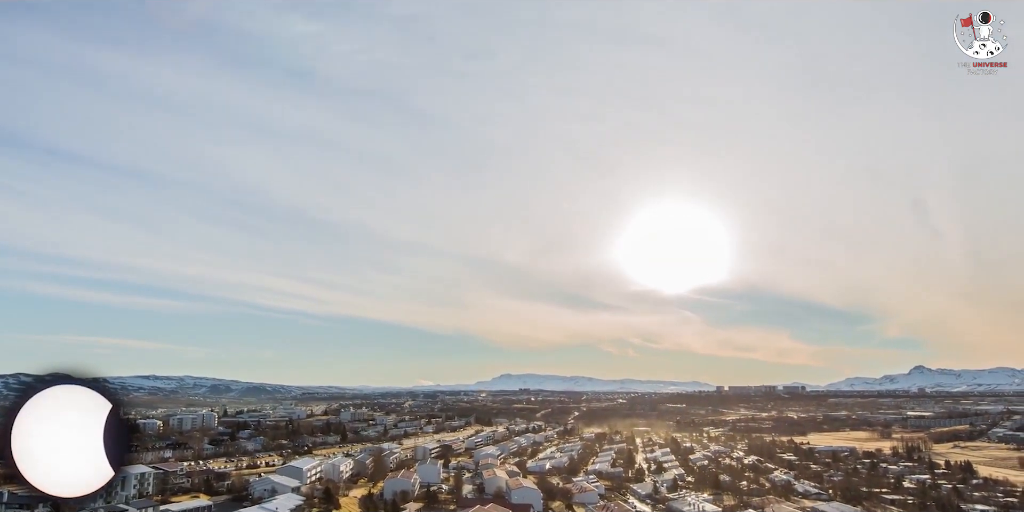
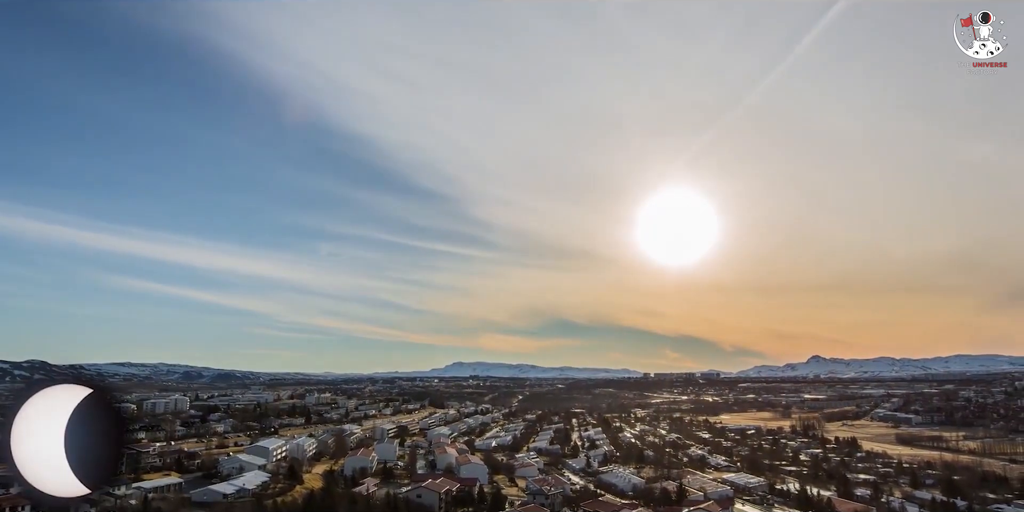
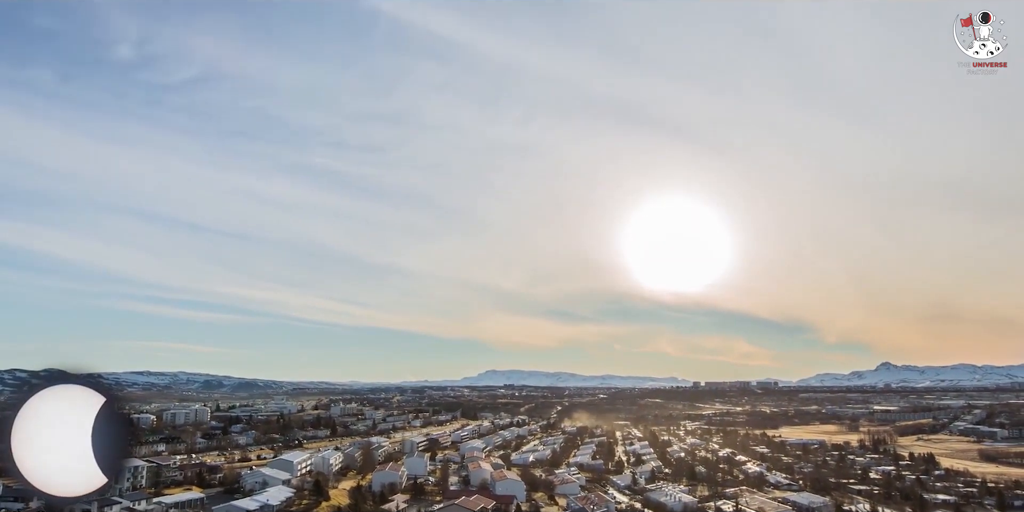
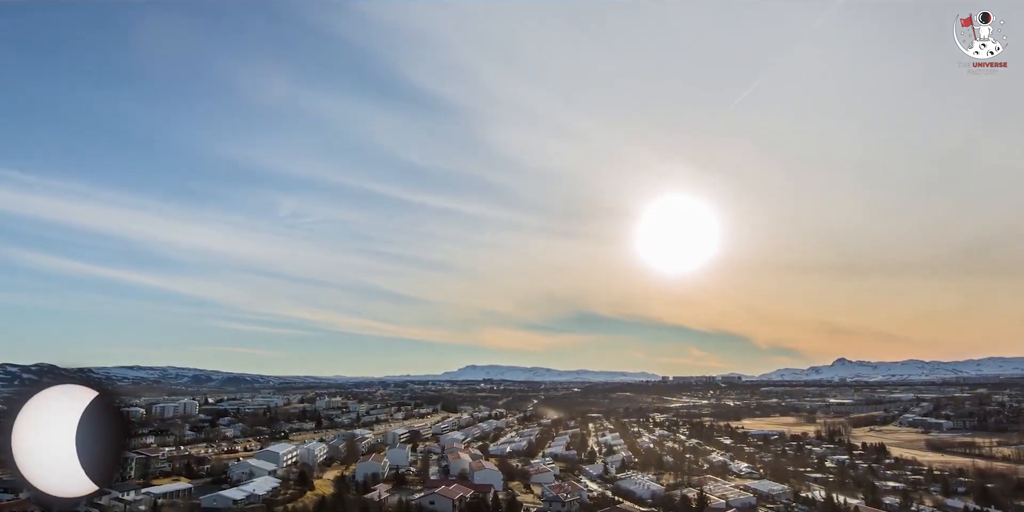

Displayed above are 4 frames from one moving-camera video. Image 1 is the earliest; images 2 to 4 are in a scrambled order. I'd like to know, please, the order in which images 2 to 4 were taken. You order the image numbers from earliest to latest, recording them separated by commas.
3, 4, 2
